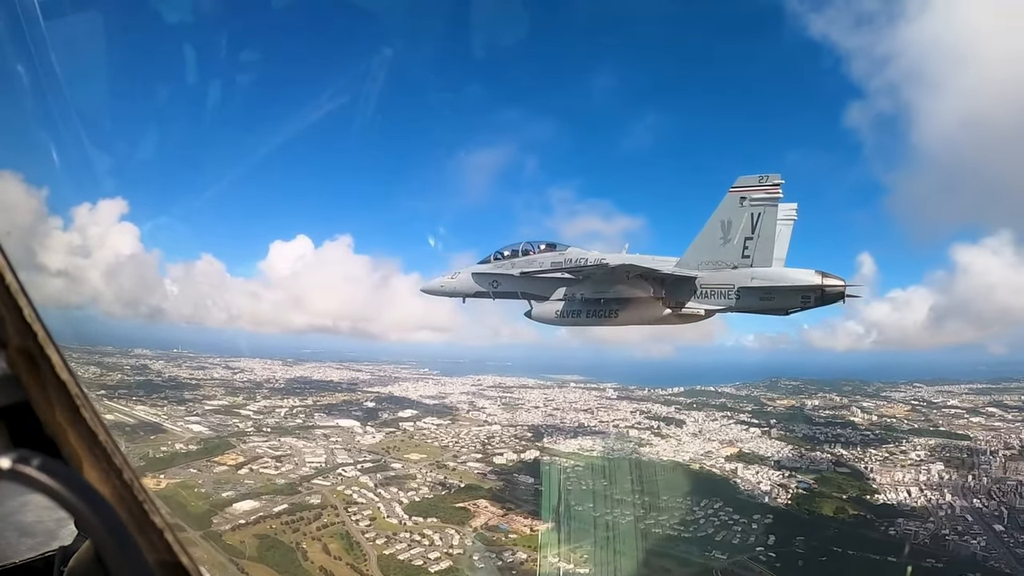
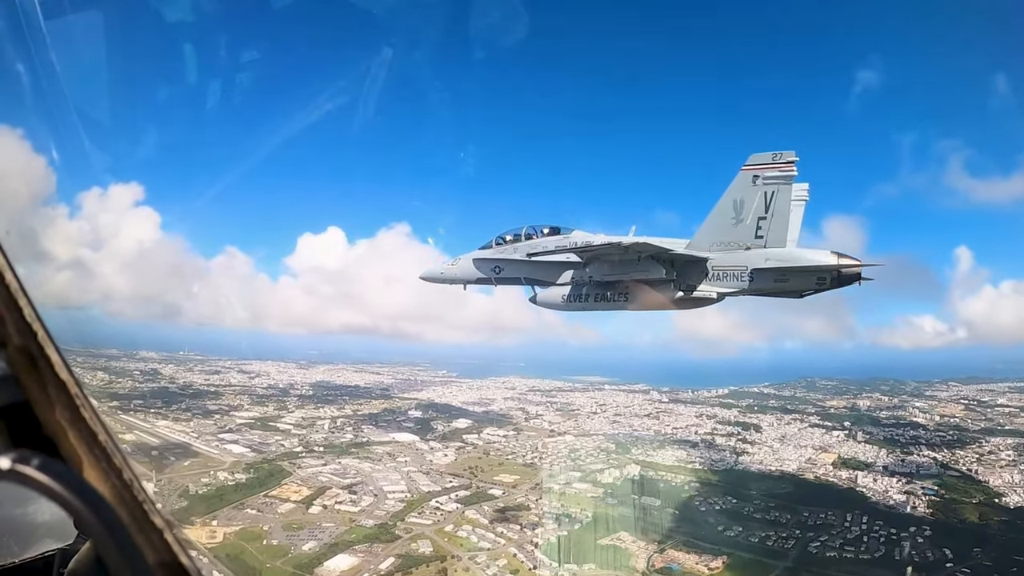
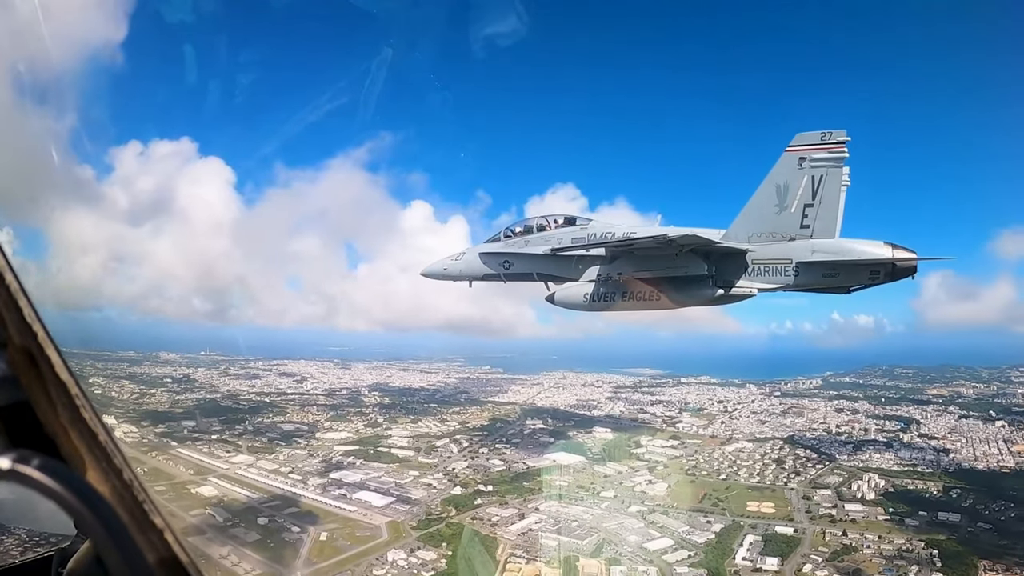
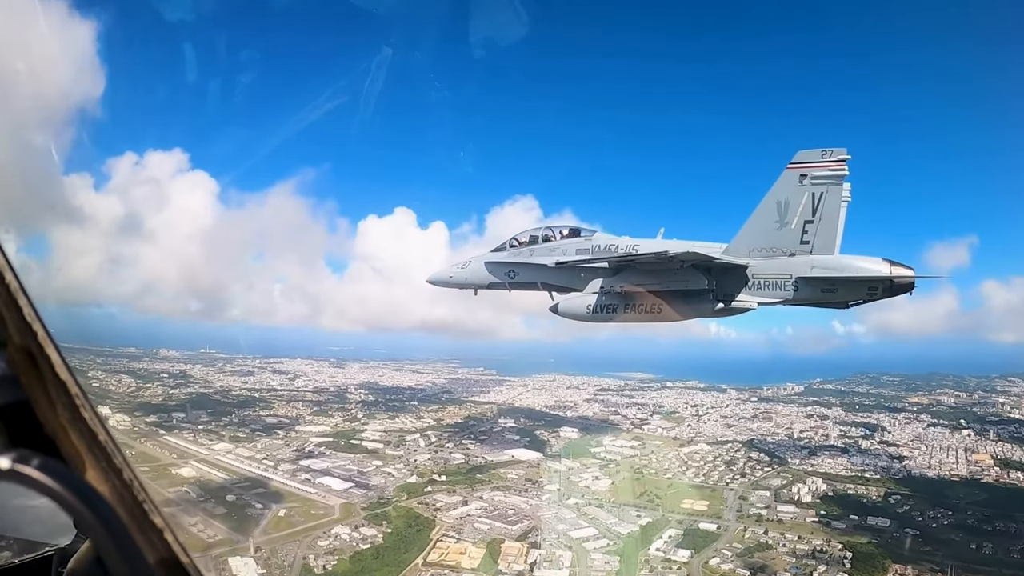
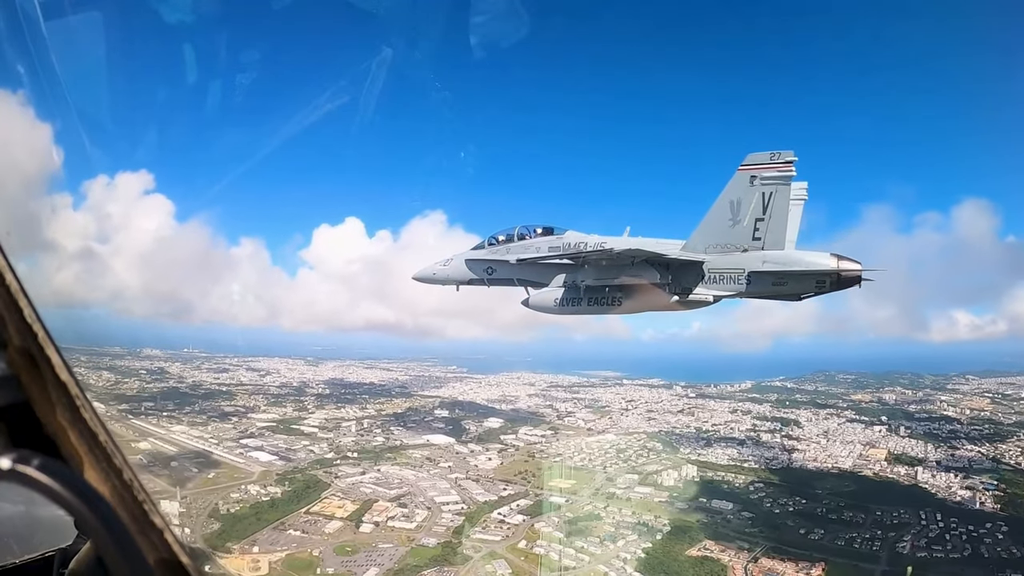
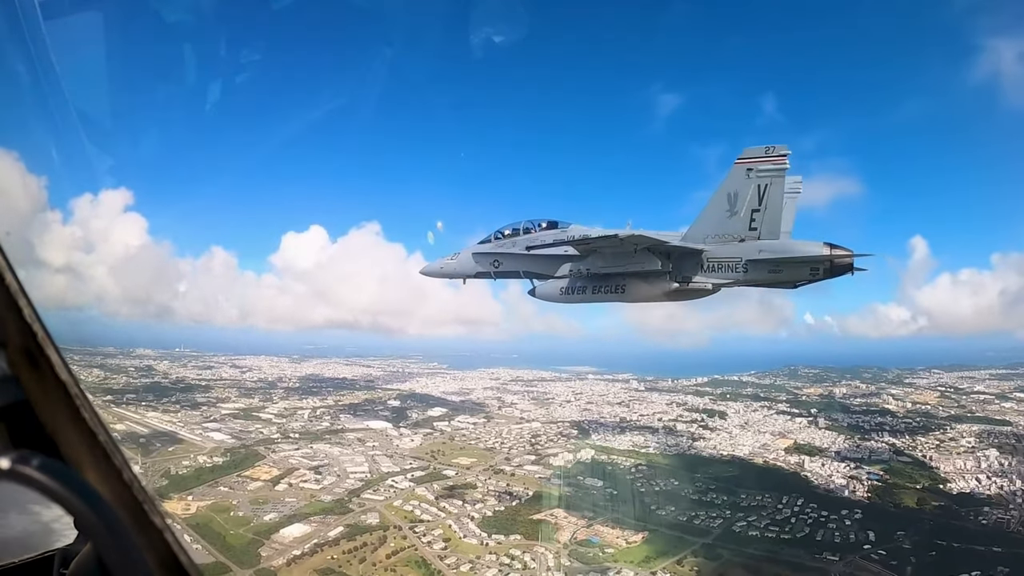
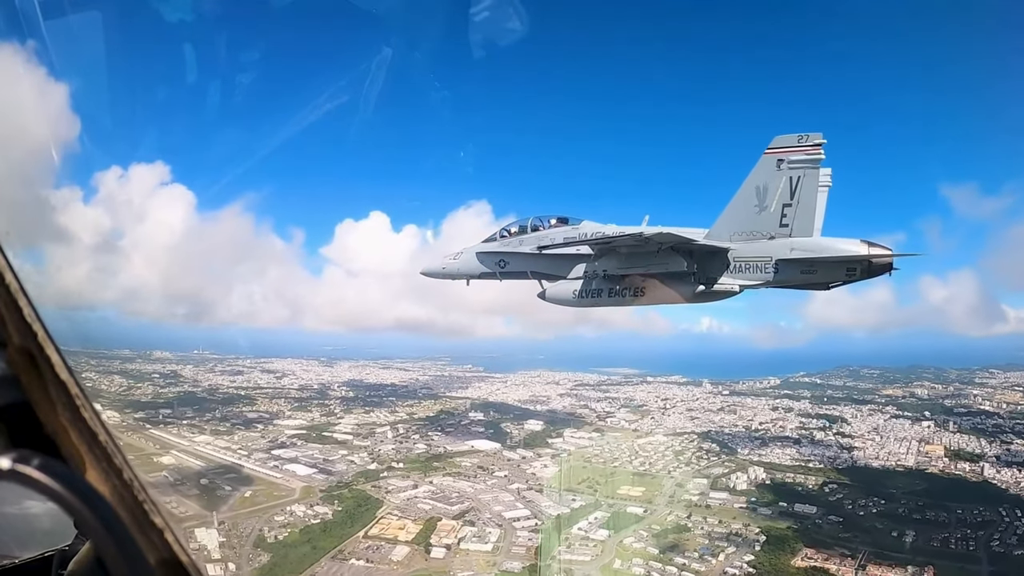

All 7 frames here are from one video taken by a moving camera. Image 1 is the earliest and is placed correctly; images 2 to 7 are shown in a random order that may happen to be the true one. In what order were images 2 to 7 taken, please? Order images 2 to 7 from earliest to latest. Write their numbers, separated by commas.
6, 2, 5, 7, 4, 3
